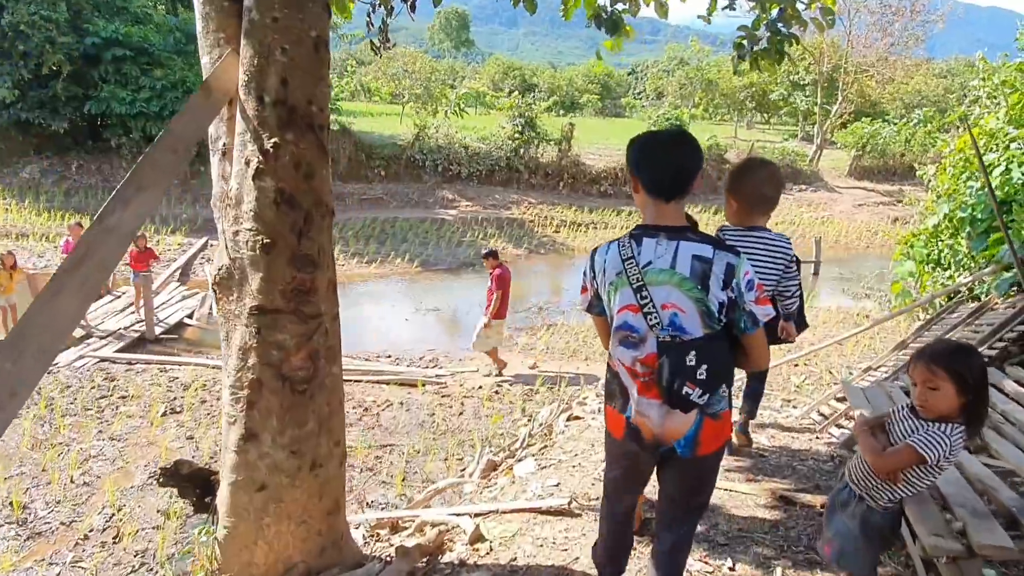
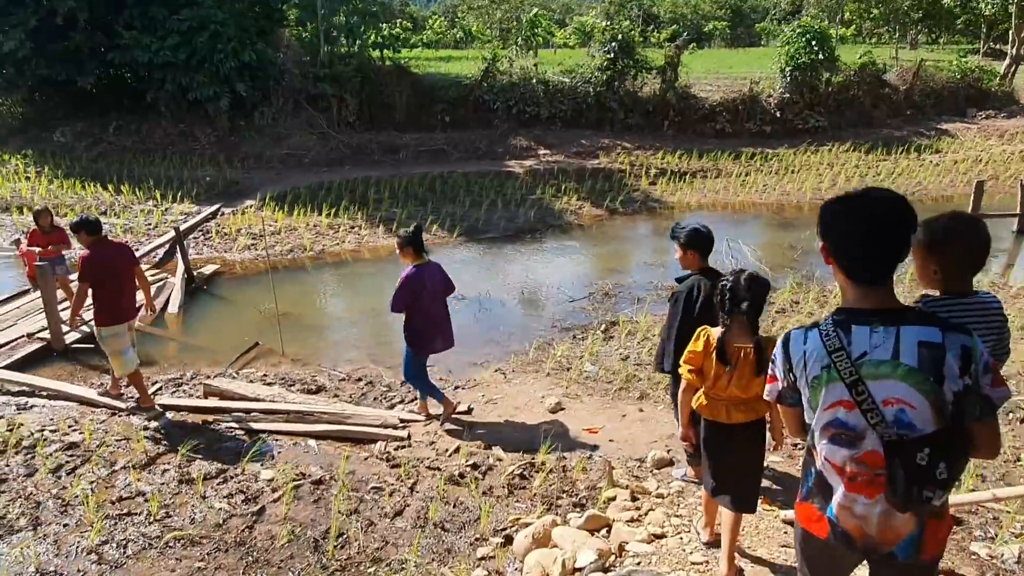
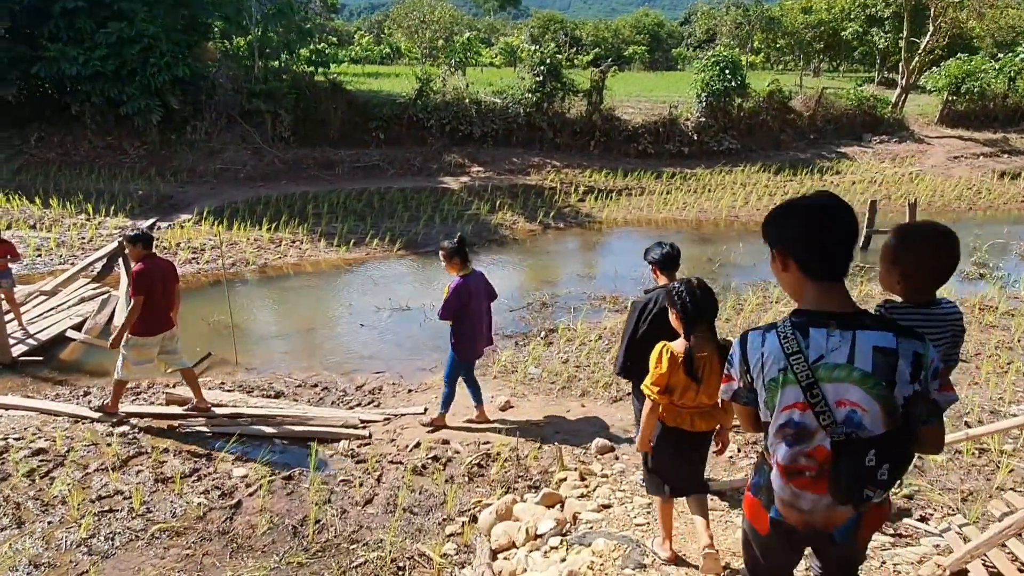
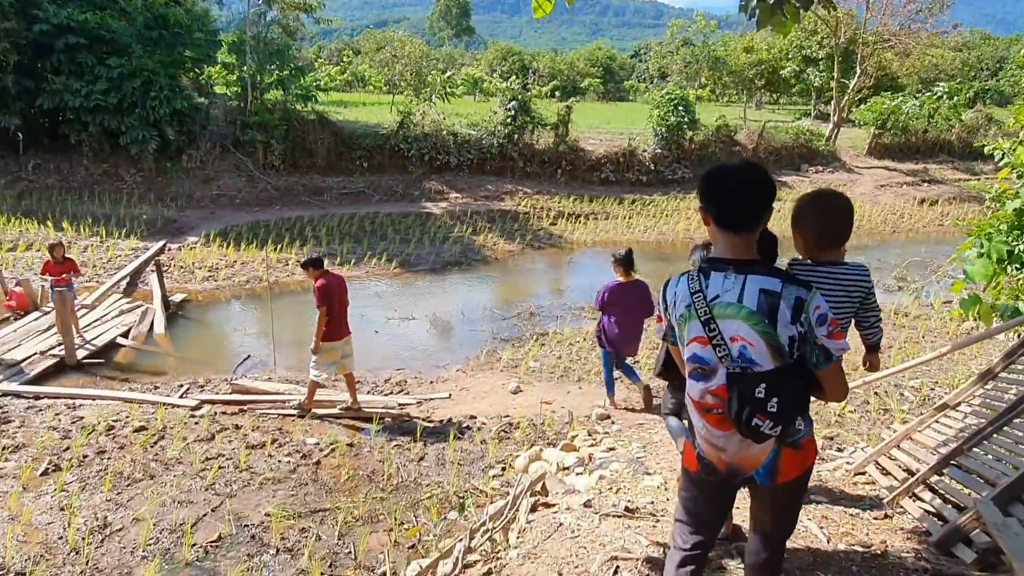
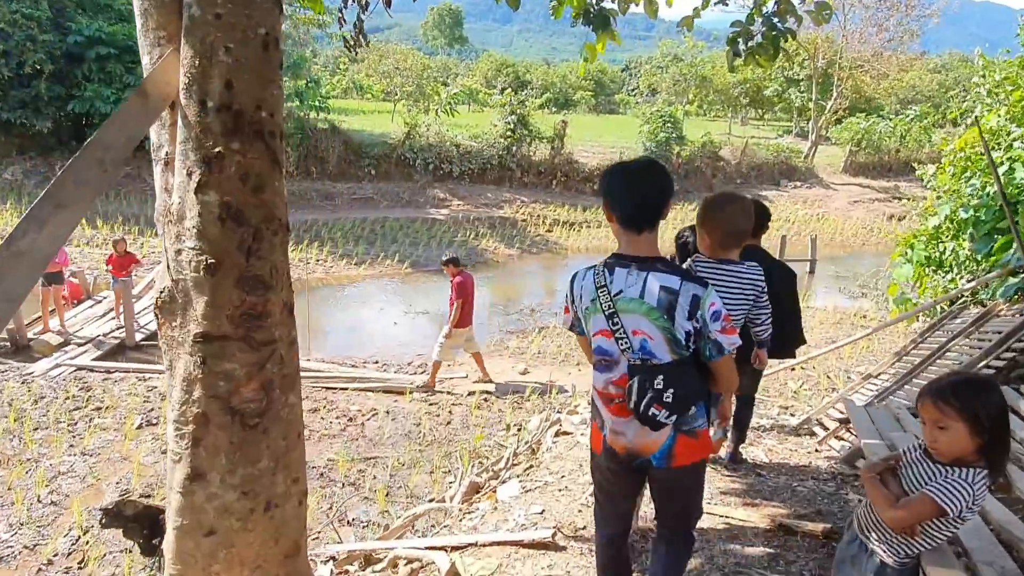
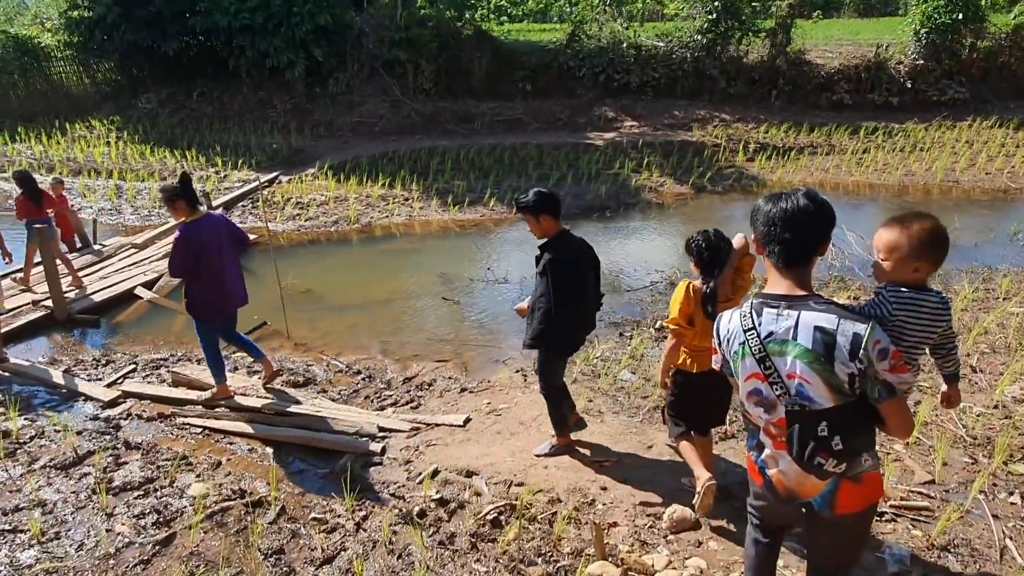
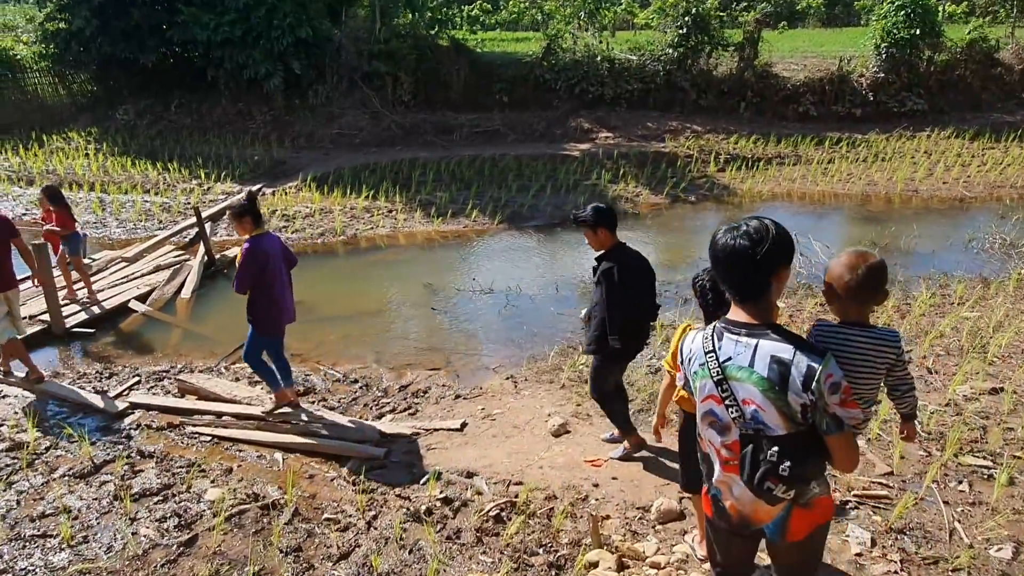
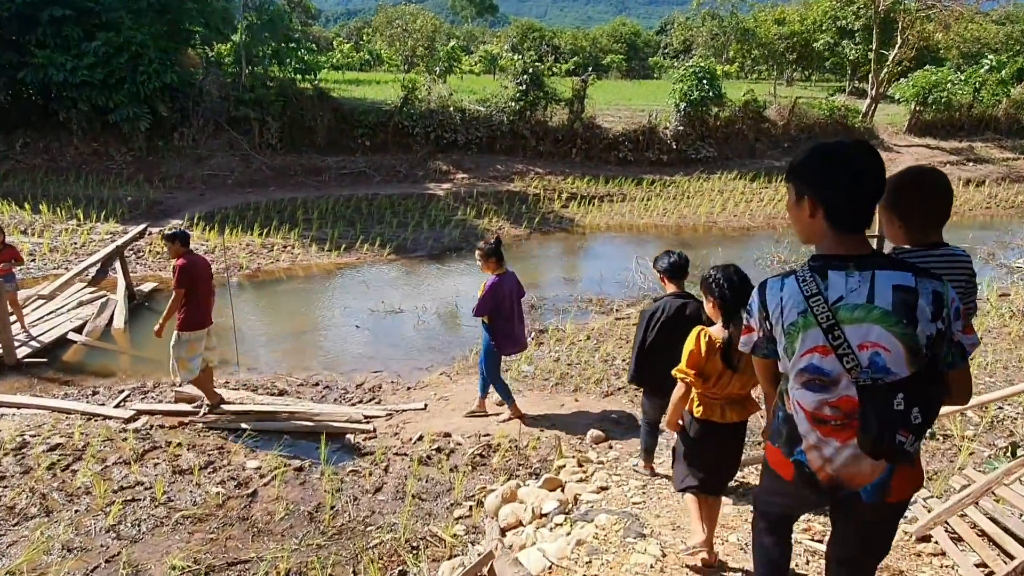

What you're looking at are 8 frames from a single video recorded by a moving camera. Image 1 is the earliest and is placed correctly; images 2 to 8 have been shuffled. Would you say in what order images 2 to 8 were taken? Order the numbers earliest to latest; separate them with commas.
5, 4, 8, 3, 2, 7, 6
